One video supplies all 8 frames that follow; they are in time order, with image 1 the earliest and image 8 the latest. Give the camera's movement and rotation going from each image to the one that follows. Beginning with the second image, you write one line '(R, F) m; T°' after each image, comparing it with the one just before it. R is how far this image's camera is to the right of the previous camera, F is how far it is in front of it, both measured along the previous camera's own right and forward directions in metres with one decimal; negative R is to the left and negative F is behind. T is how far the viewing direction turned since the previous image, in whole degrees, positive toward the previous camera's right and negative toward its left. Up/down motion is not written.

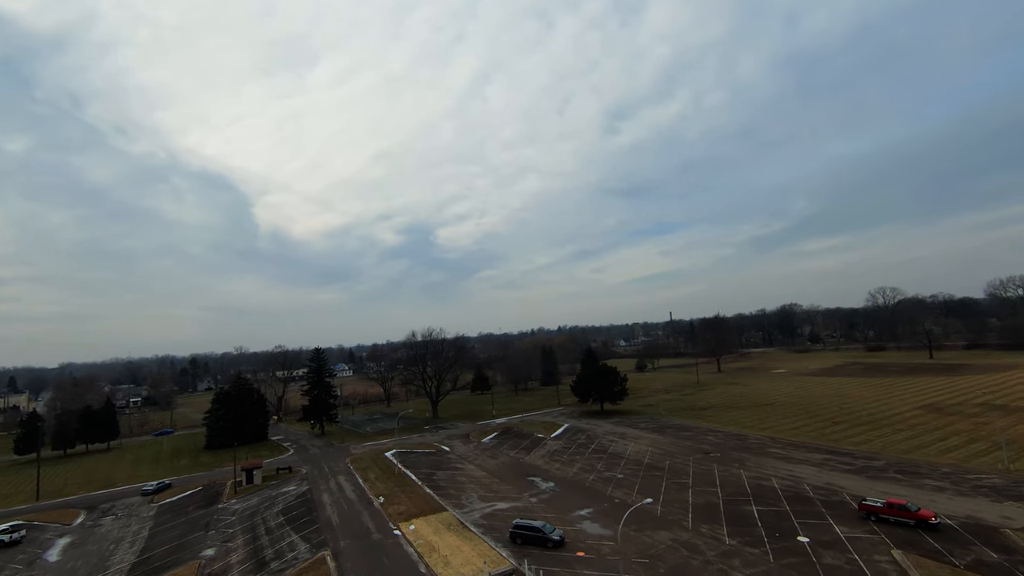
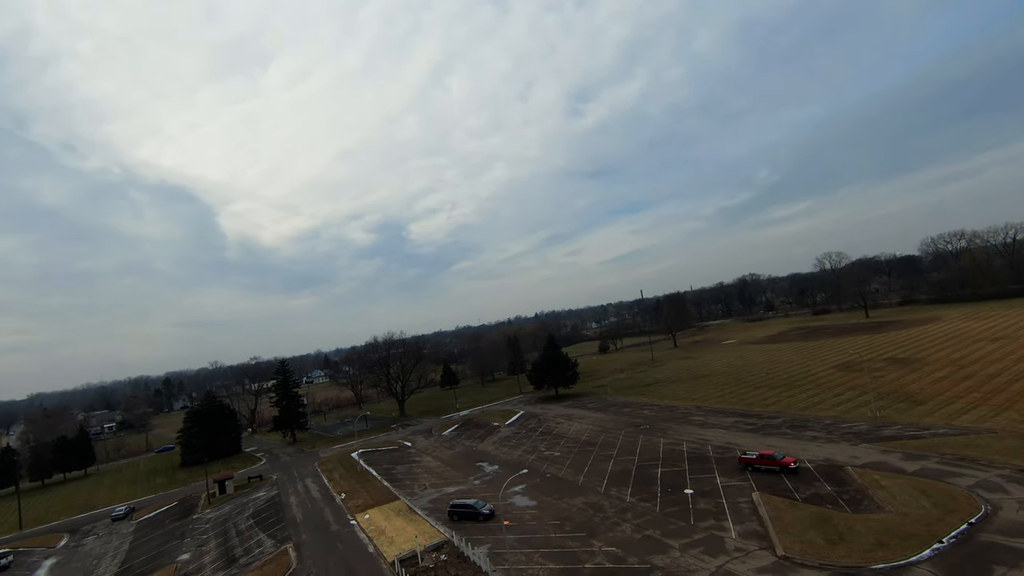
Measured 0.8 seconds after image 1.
(+3.1, -3.5) m; +2°
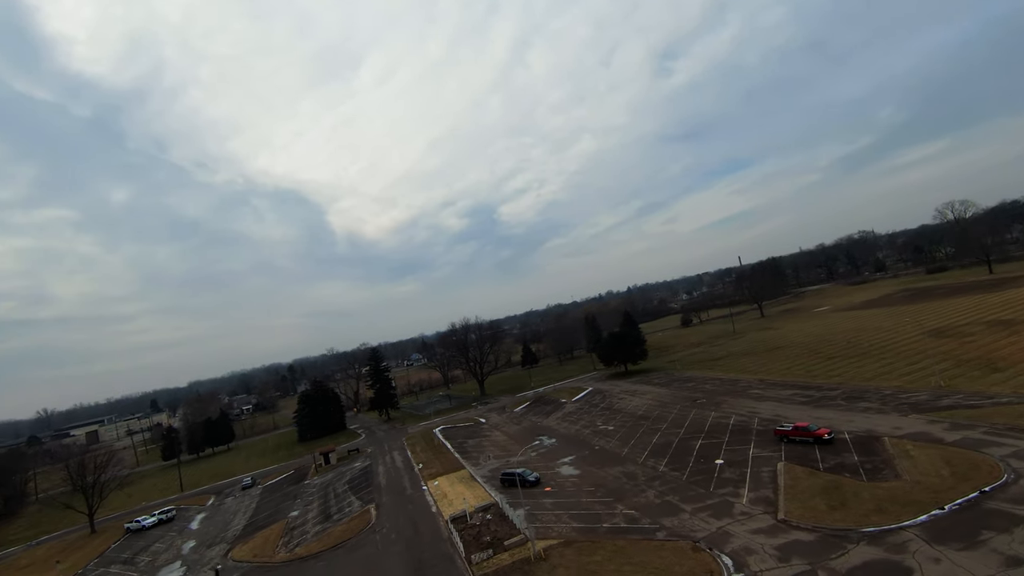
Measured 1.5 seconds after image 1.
(+3.6, -2.3) m; -11°
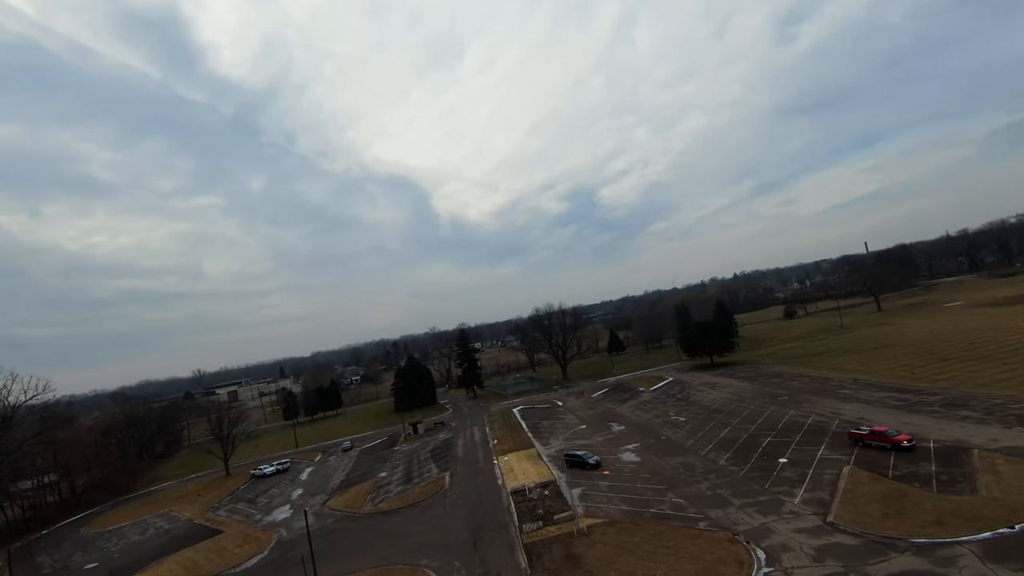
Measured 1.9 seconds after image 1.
(+2.0, -1.3) m; -11°
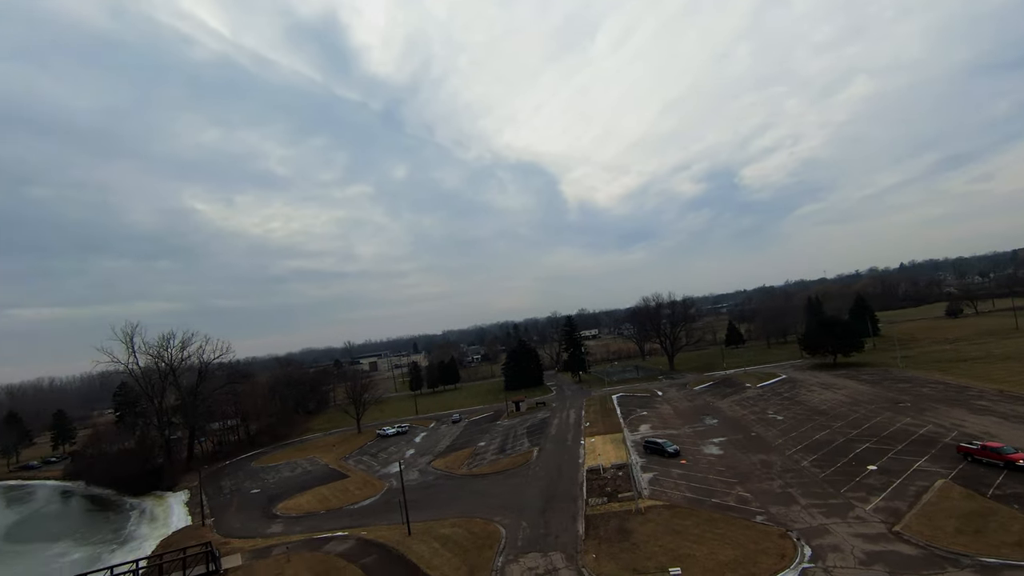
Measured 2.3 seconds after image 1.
(+2.7, -1.9) m; -14°
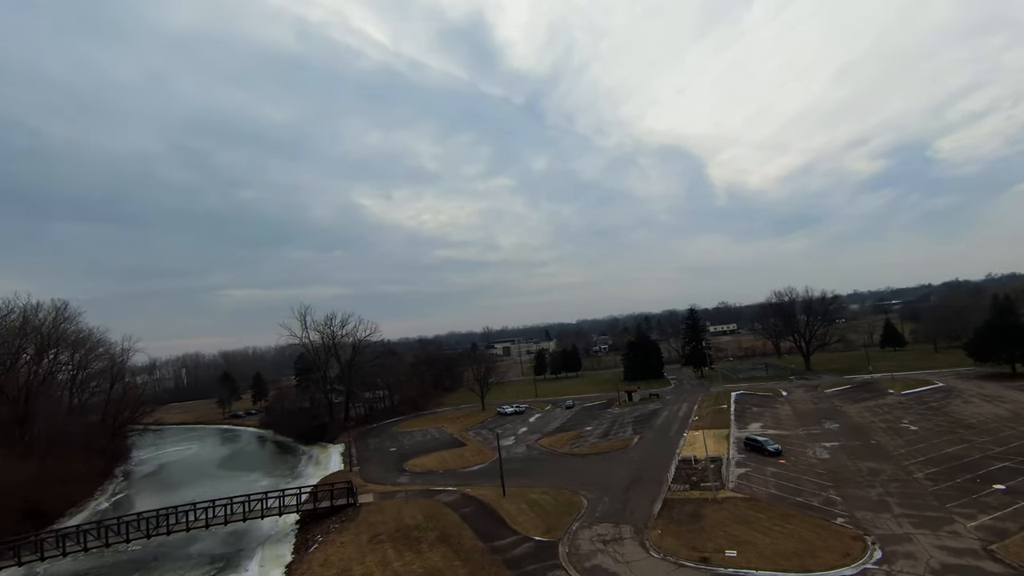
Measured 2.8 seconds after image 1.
(+2.6, -2.3) m; -15°
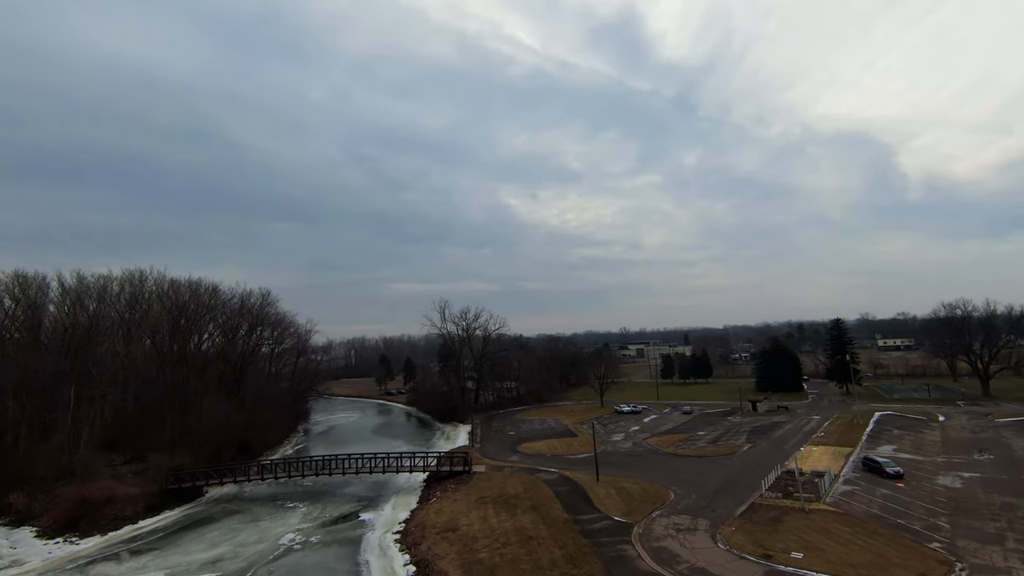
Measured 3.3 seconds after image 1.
(+2.6, -2.9) m; -16°
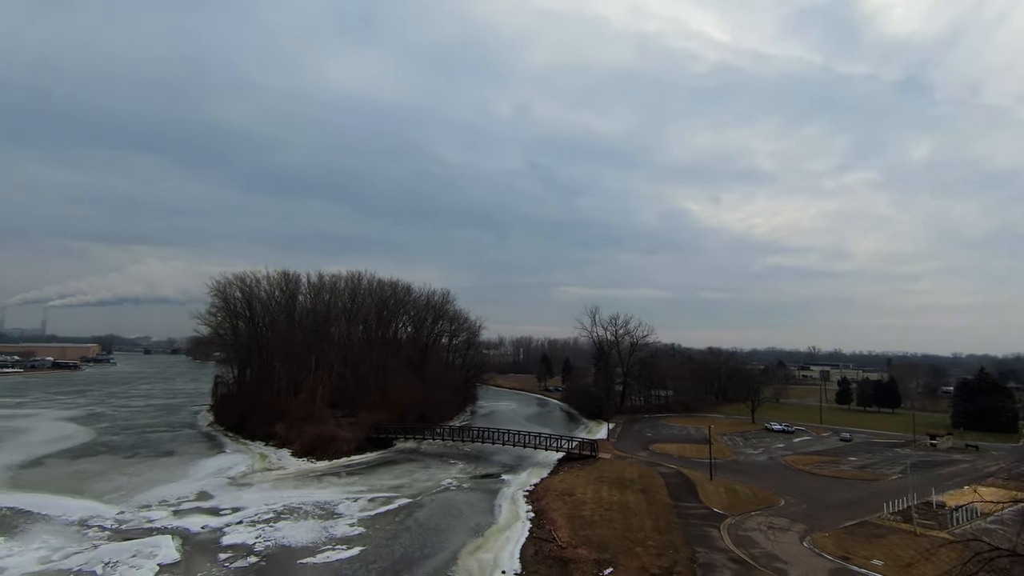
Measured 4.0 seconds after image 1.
(+3.2, -4.9) m; -19°
